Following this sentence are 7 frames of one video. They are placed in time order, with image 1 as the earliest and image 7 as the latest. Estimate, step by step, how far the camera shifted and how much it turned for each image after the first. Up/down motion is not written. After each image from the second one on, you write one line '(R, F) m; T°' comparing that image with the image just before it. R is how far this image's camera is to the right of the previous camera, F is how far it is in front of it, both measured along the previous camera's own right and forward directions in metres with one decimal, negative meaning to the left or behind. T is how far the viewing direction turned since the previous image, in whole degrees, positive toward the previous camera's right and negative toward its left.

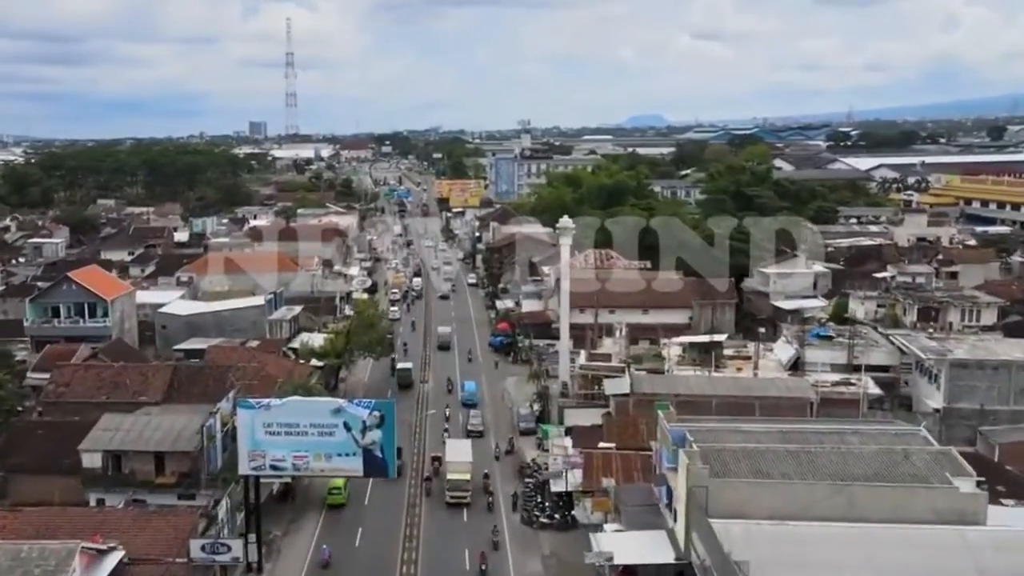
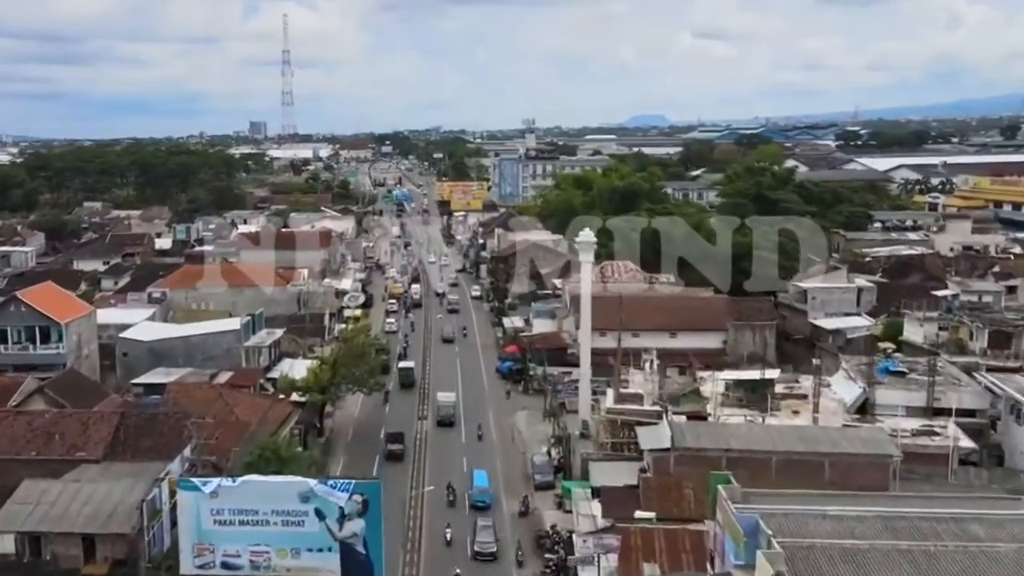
(-0.4, +5.3) m; 0°
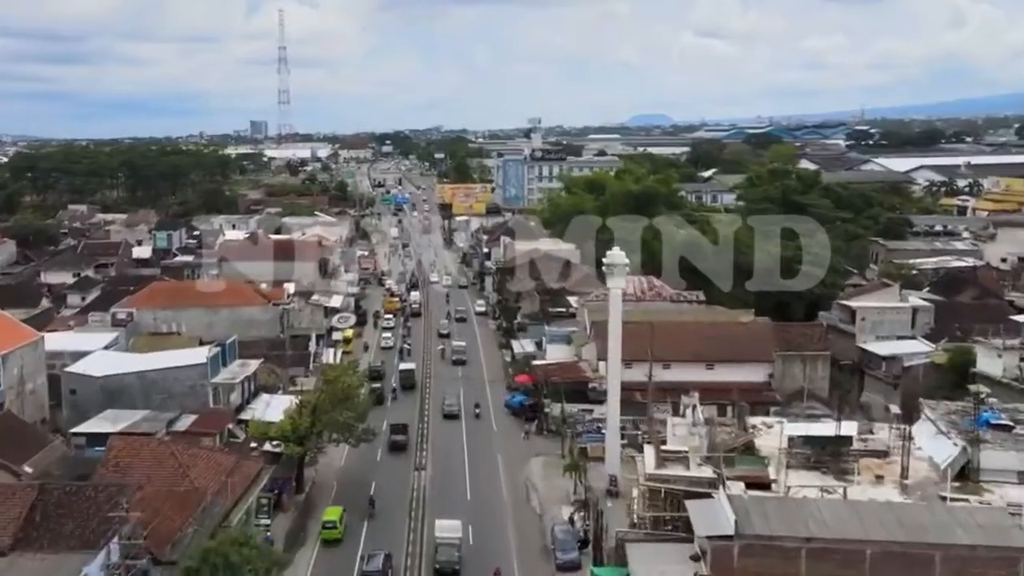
(-0.4, +5.4) m; 0°
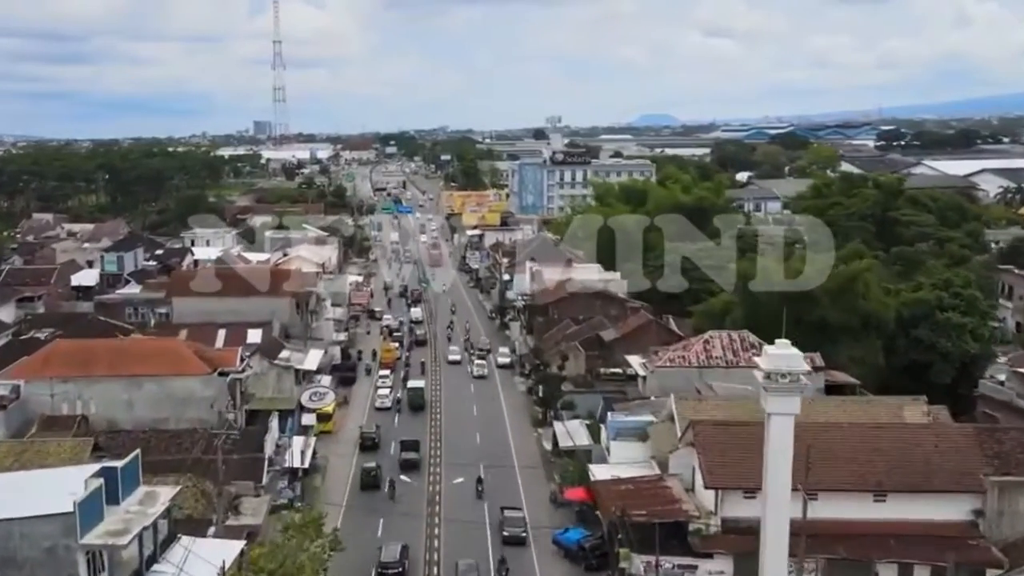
(-1.2, +12.4) m; 0°
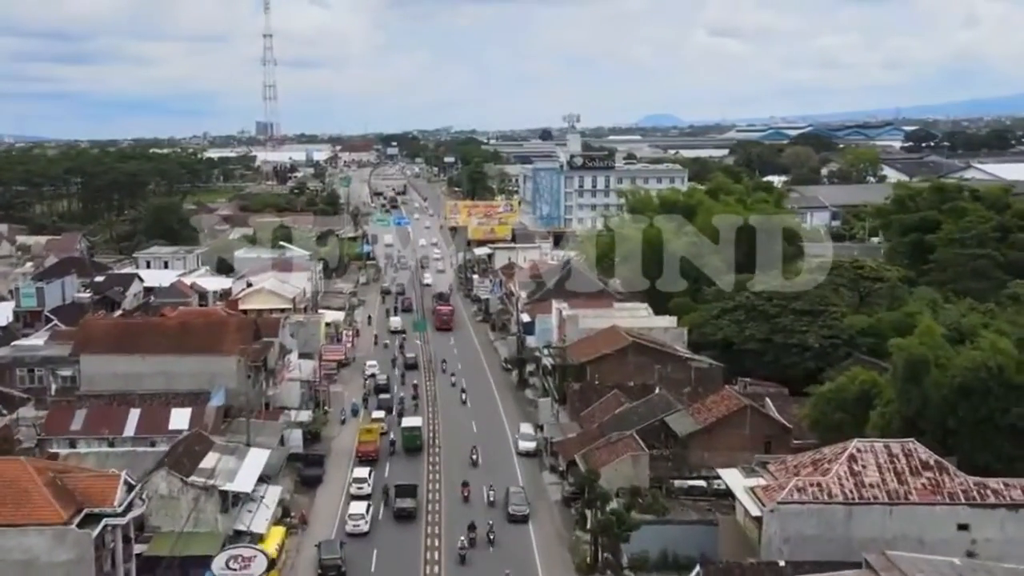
(-0.7, +11.5) m; 0°
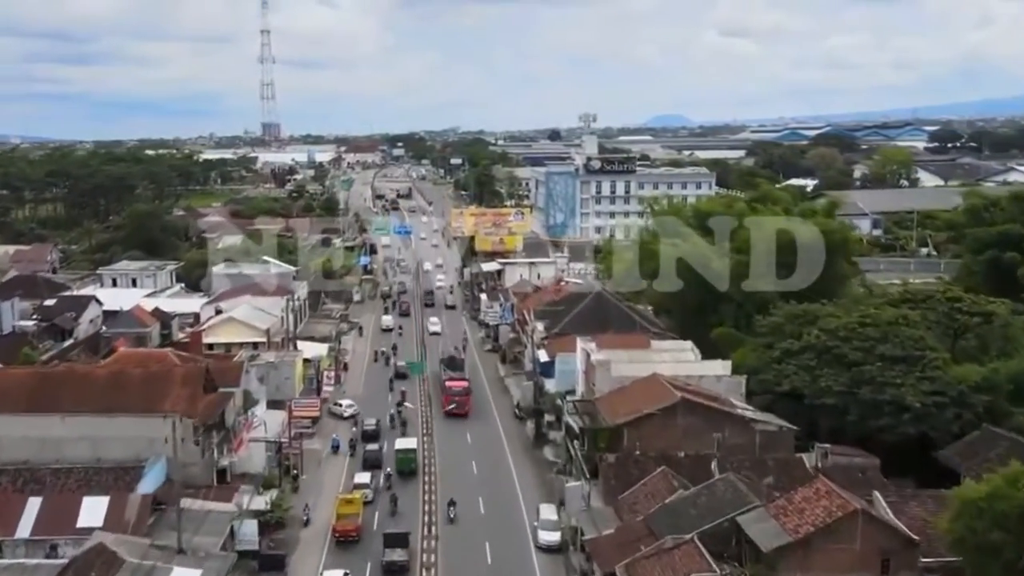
(-0.3, +7.0) m; 0°
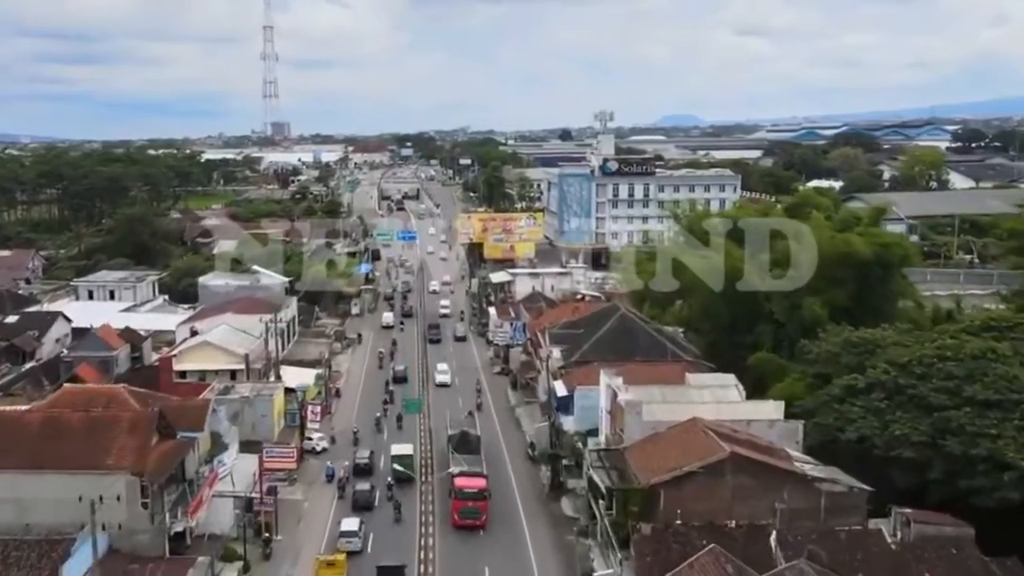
(-0.1, +4.6) m; -1°
